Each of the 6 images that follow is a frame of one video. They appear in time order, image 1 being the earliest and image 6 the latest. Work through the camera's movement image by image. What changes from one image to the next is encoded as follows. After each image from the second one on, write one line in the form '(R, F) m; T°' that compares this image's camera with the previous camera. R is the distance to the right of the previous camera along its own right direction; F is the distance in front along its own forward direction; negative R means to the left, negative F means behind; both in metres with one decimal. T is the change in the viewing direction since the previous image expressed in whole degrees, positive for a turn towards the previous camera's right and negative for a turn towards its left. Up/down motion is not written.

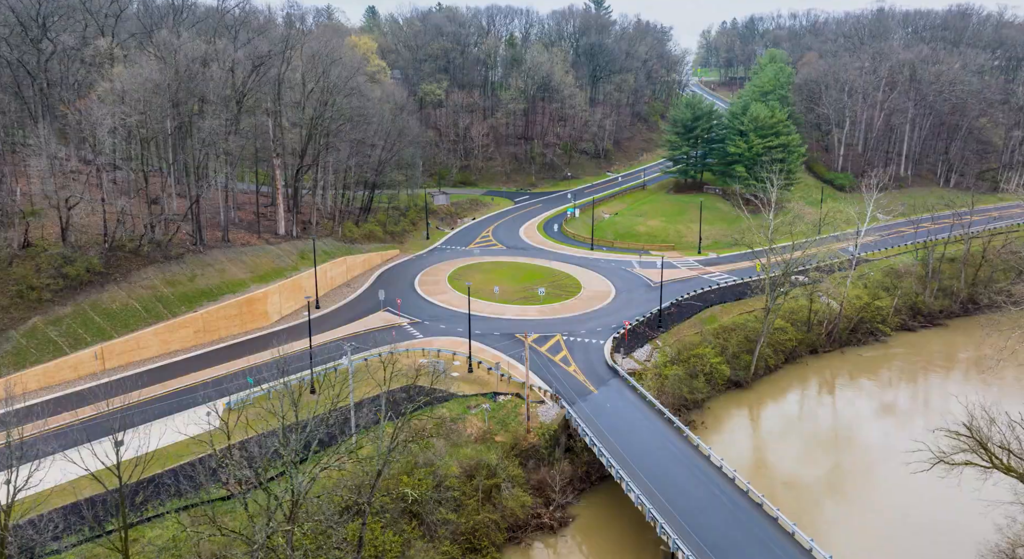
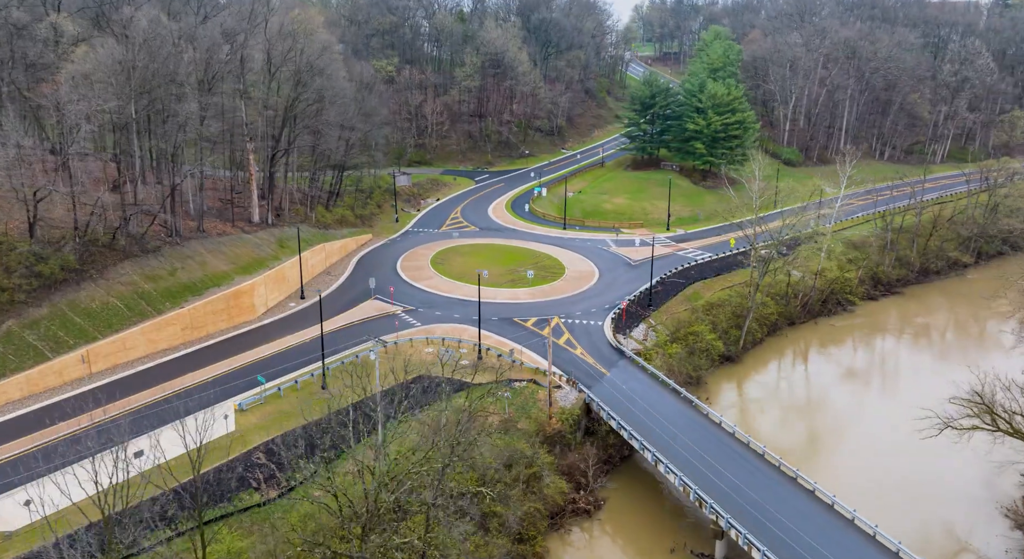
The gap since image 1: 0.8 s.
(-5.4, +0.6) m; +6°
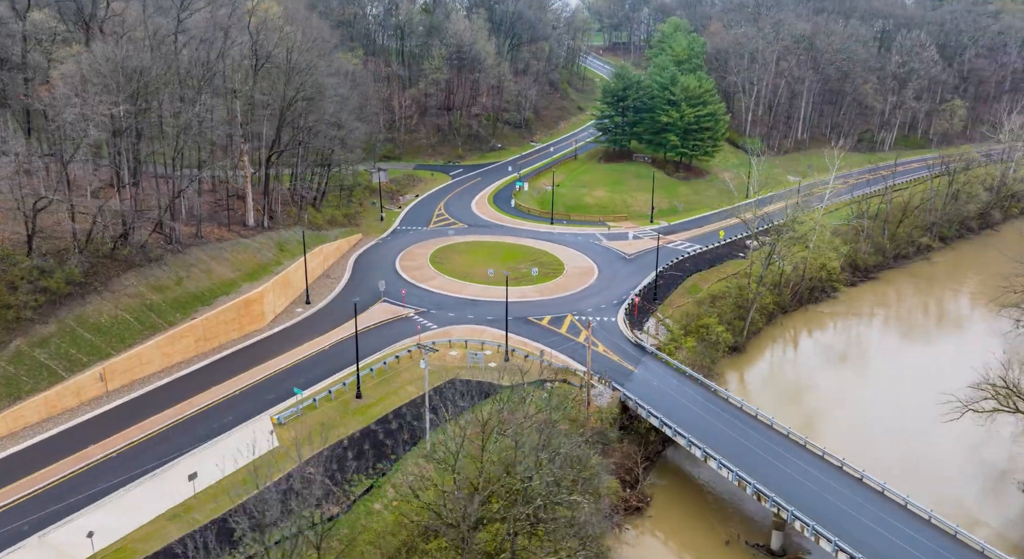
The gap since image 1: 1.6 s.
(-5.7, +0.2) m; +5°
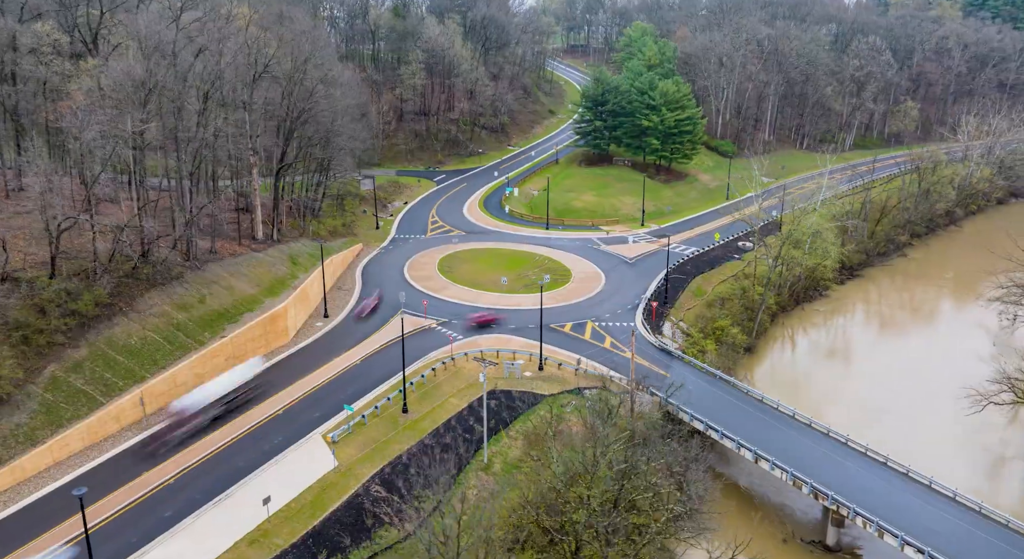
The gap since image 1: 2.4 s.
(-5.8, -0.3) m; +5°
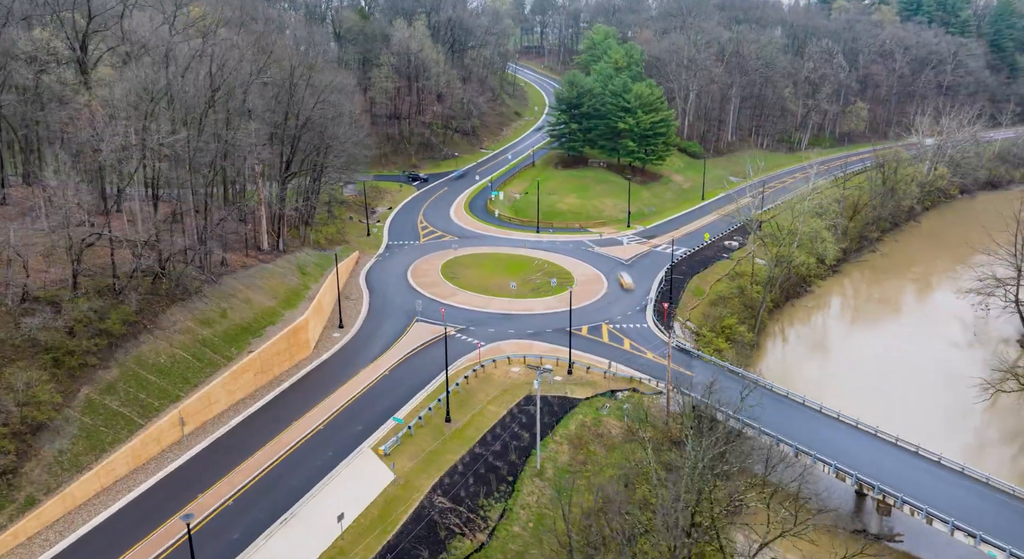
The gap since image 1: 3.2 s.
(-5.8, -0.1) m; +5°
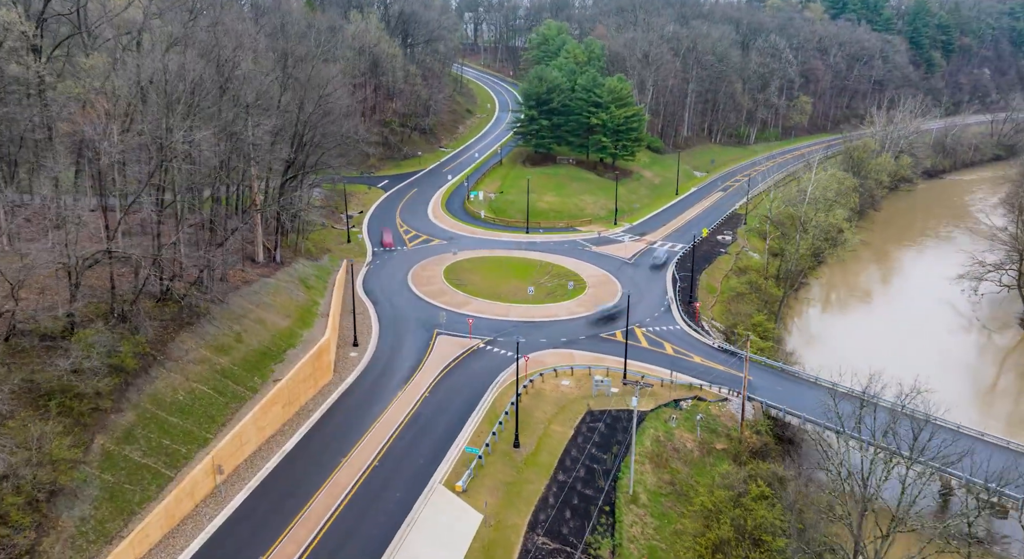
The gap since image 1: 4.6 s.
(-7.9, +4.8) m; +7°
